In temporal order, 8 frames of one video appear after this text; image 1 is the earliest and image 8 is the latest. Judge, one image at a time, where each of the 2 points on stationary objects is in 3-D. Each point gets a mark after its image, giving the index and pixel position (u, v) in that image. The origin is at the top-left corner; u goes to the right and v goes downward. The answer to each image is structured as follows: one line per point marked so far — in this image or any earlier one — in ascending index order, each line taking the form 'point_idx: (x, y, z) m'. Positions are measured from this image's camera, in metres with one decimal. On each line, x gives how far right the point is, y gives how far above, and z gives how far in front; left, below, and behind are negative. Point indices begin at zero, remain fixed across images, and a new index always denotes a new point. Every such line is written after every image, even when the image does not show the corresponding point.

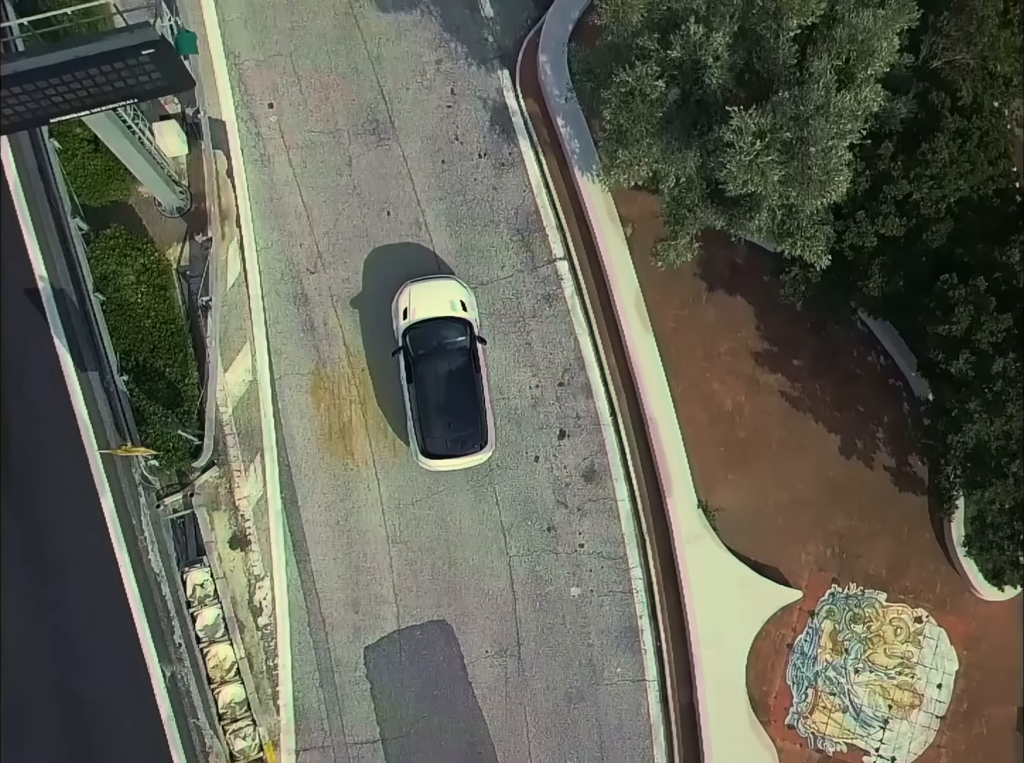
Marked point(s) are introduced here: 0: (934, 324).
0: (+5.9, +0.8, +11.1) m
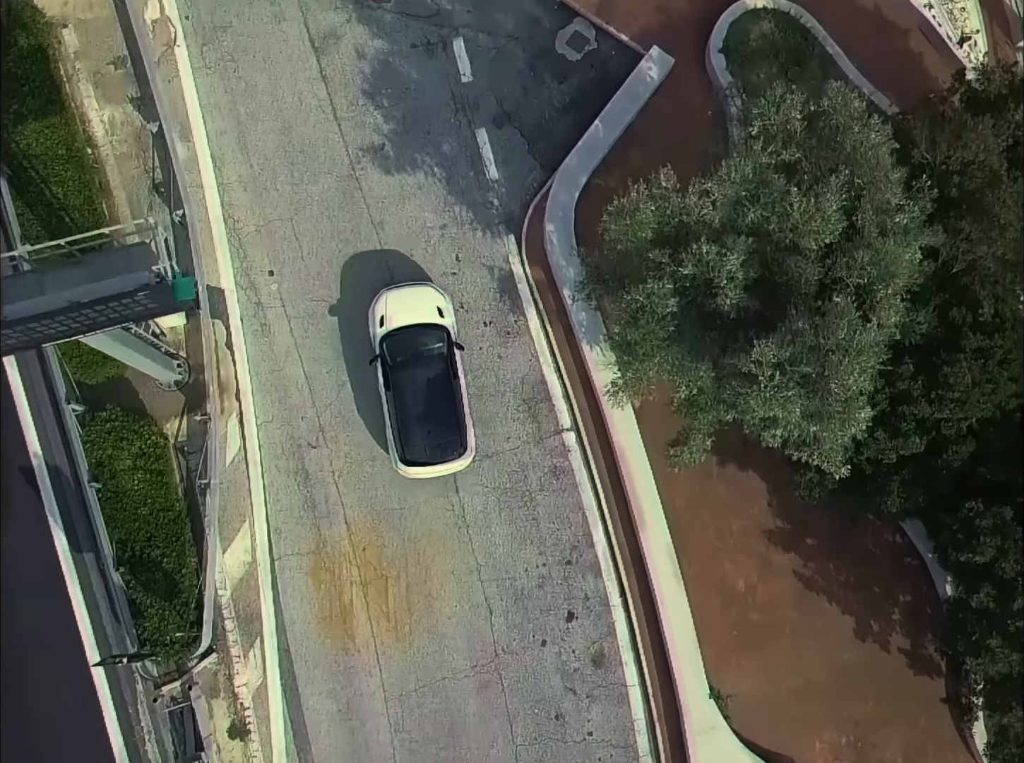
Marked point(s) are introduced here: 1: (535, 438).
0: (+6.0, -2.3, +10.8) m
1: (+0.4, -1.0, +13.7) m
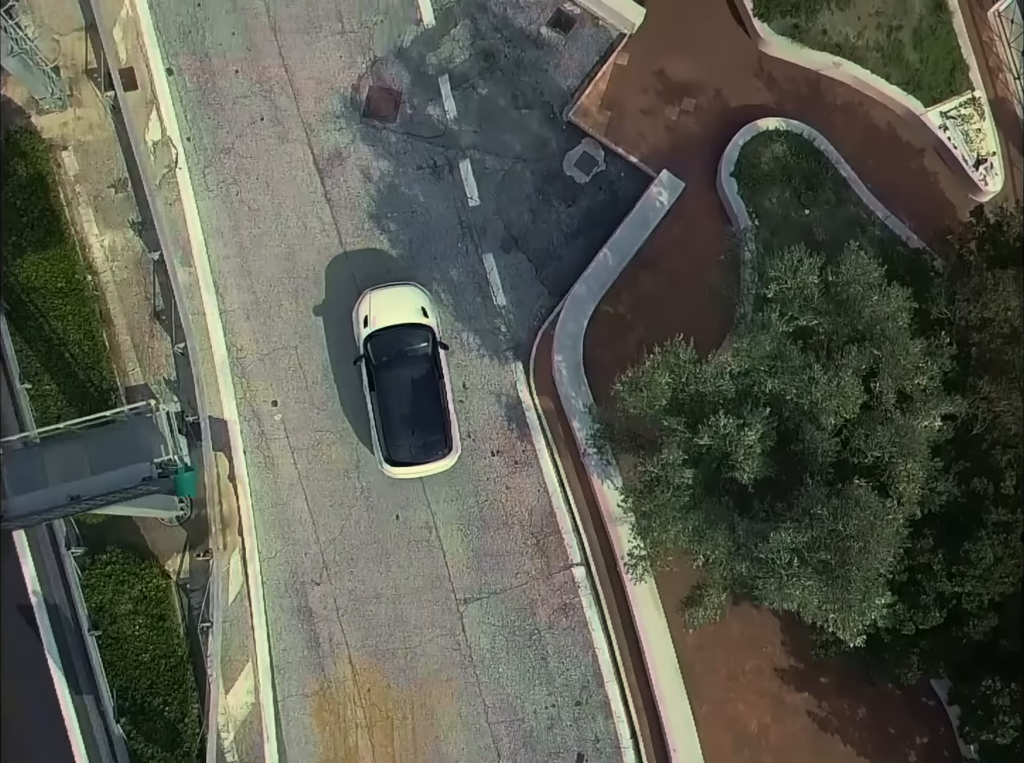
0: (+6.2, -4.6, +10.5) m
1: (+0.5, -3.3, +13.5) m
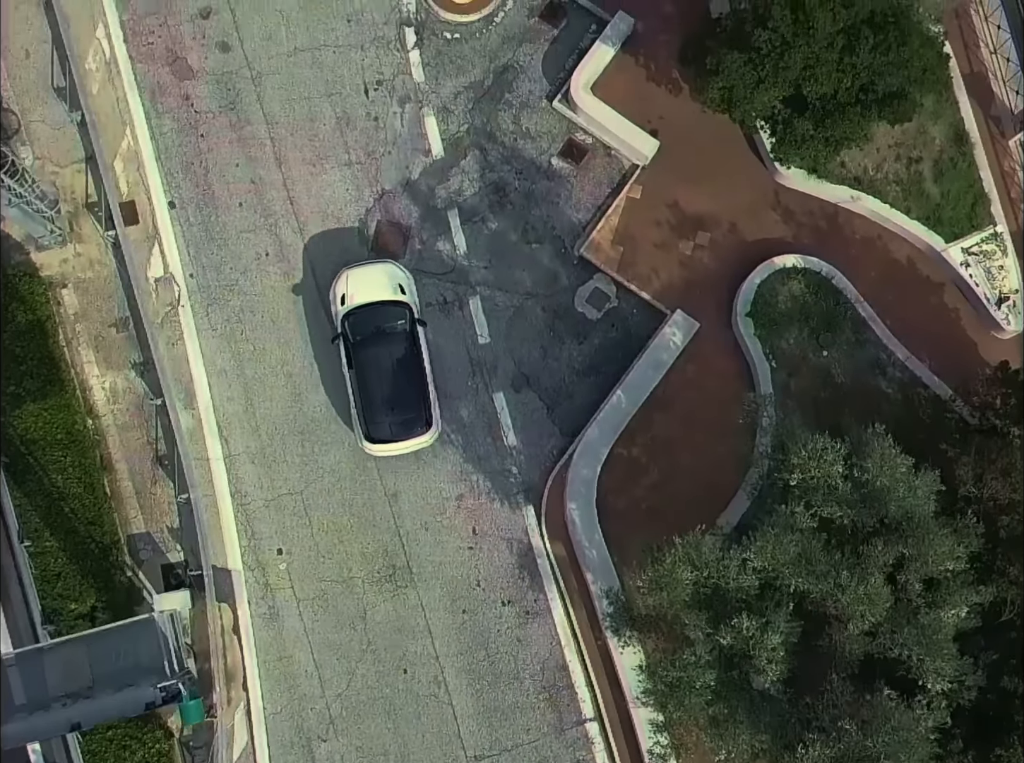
0: (+6.4, -7.0, +10.2) m
1: (+0.7, -5.8, +13.1) m
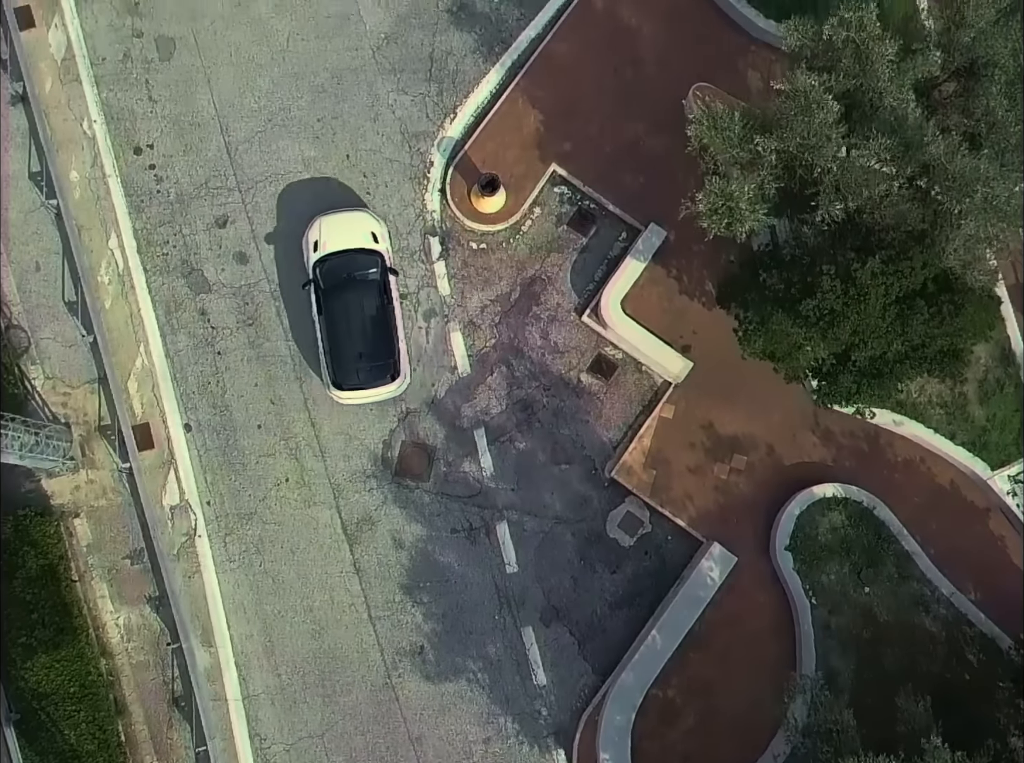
0: (+6.8, -10.9, +9.7) m
1: (+1.2, -9.7, +12.6) m
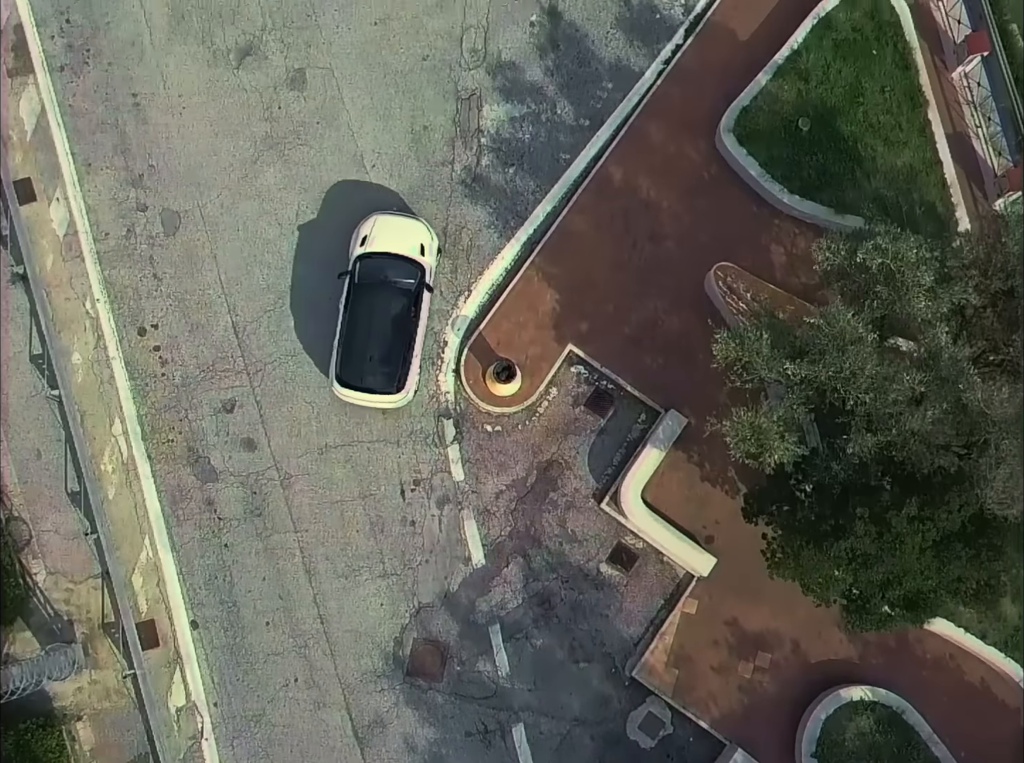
0: (+7.1, -14.2, +9.3) m
1: (+1.5, -12.9, +12.2) m
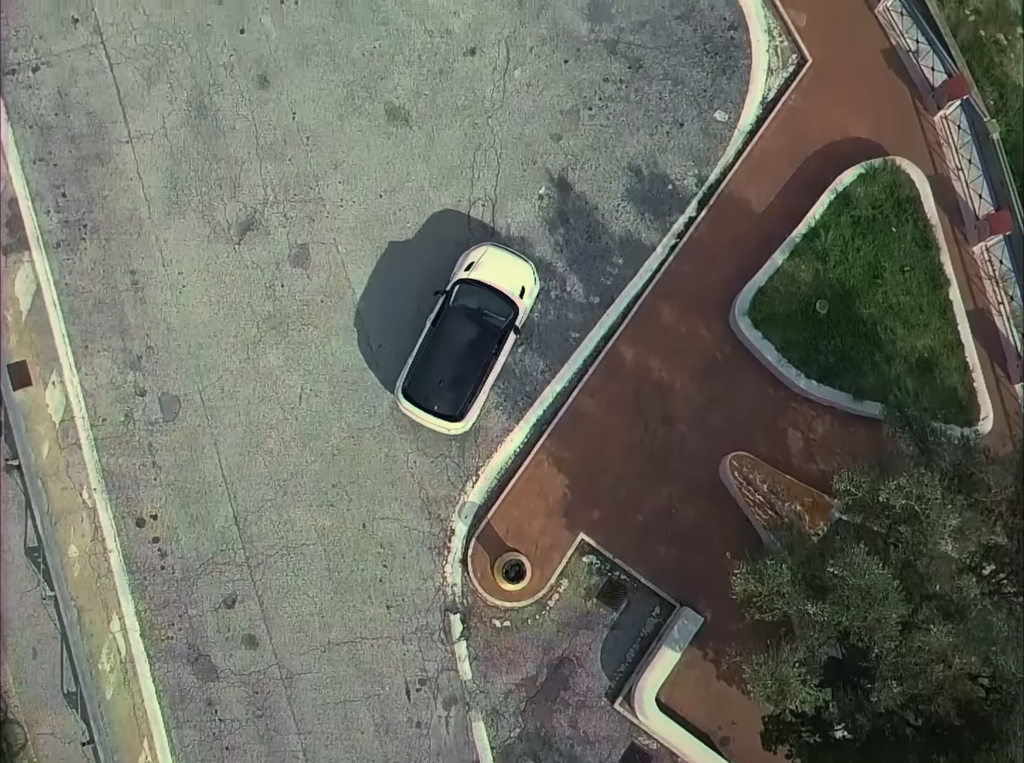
0: (+7.3, -17.3, +8.9) m
1: (+1.6, -16.1, +11.9) m
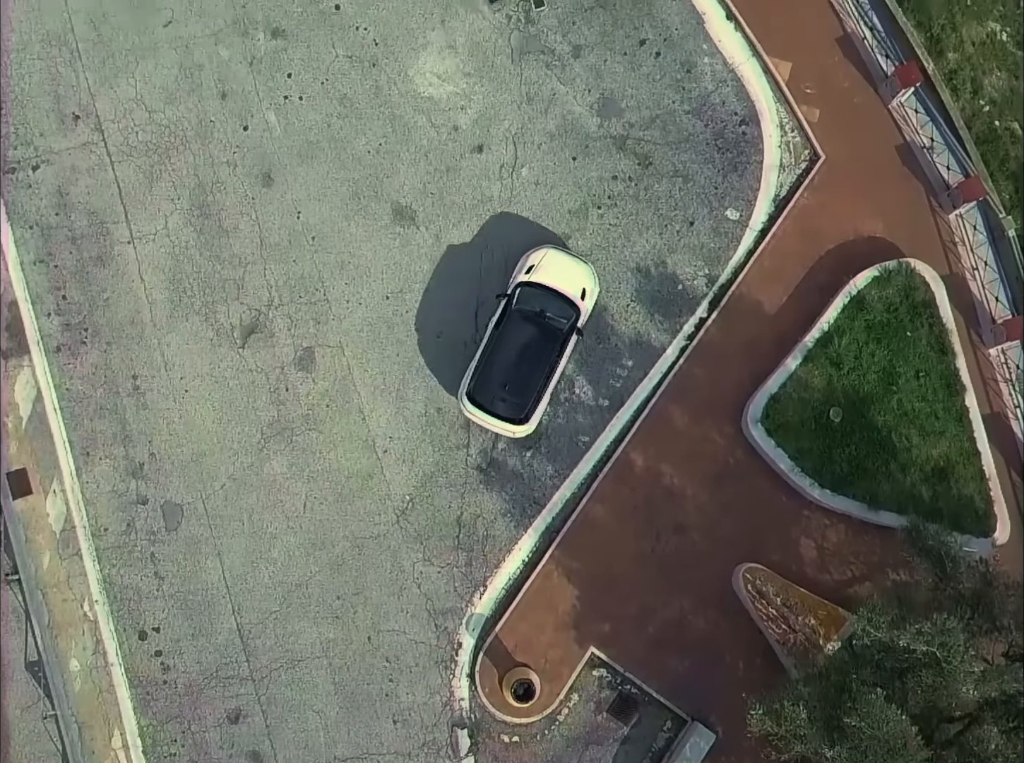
0: (+7.4, -19.1, +8.7) m
1: (+1.8, -17.9, +11.6) m
